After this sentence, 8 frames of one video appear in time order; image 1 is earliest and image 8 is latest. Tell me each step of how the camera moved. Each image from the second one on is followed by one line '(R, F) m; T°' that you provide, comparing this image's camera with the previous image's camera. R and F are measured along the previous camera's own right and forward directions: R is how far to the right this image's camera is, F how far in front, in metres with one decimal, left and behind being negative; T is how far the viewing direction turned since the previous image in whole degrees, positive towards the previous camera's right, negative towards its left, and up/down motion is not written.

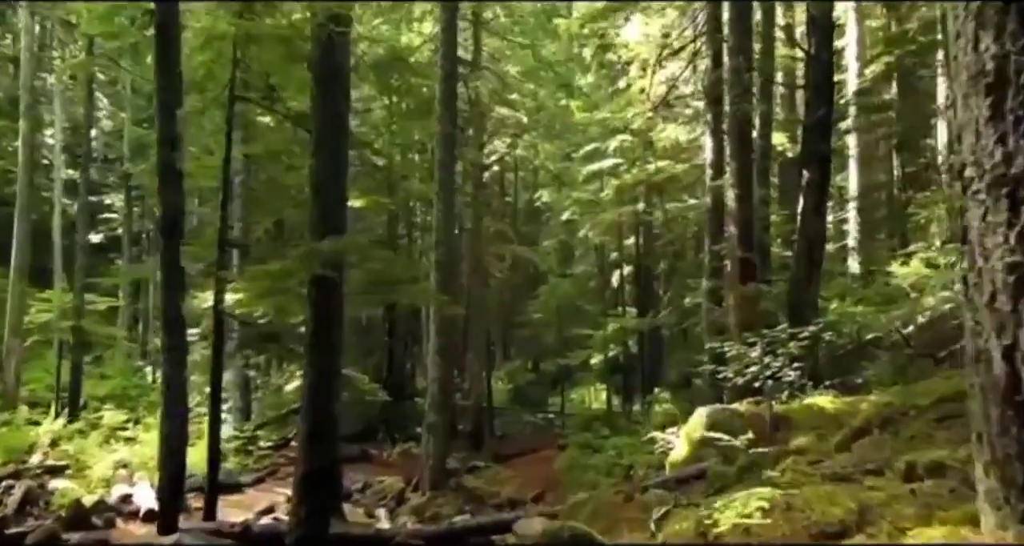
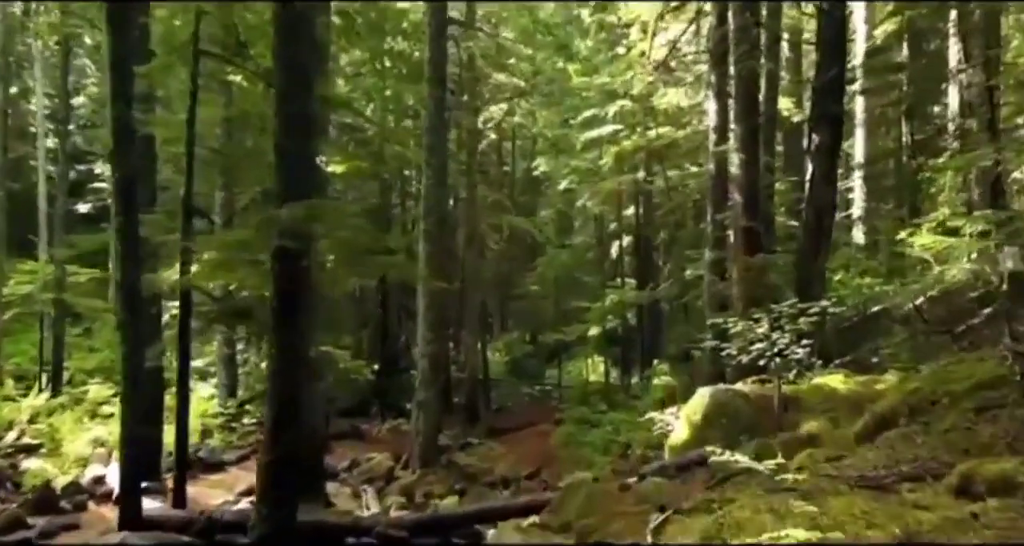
(+0.1, +0.7) m; 0°
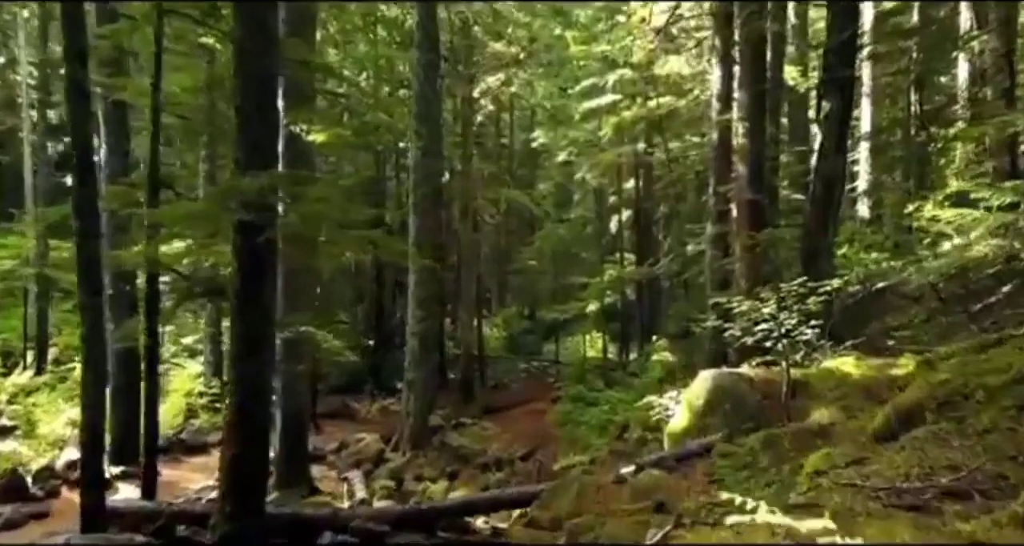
(+0.1, +0.6) m; 0°
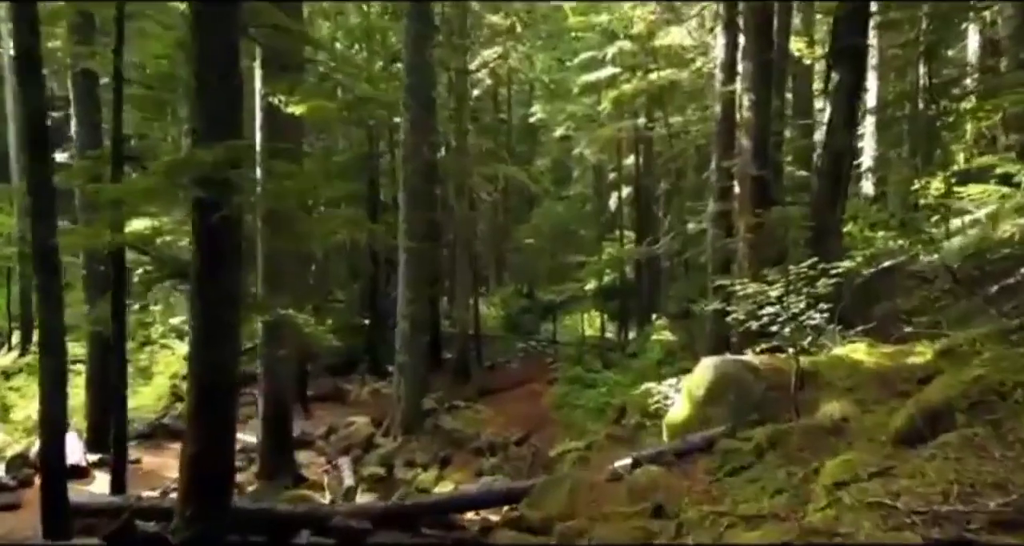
(+0.1, +0.5) m; 0°
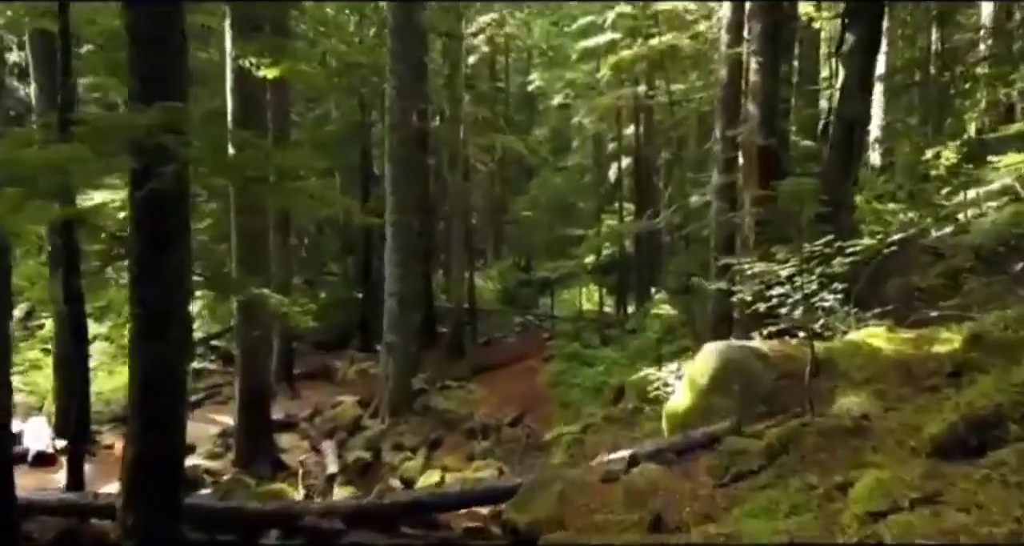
(+0.1, +0.6) m; 0°
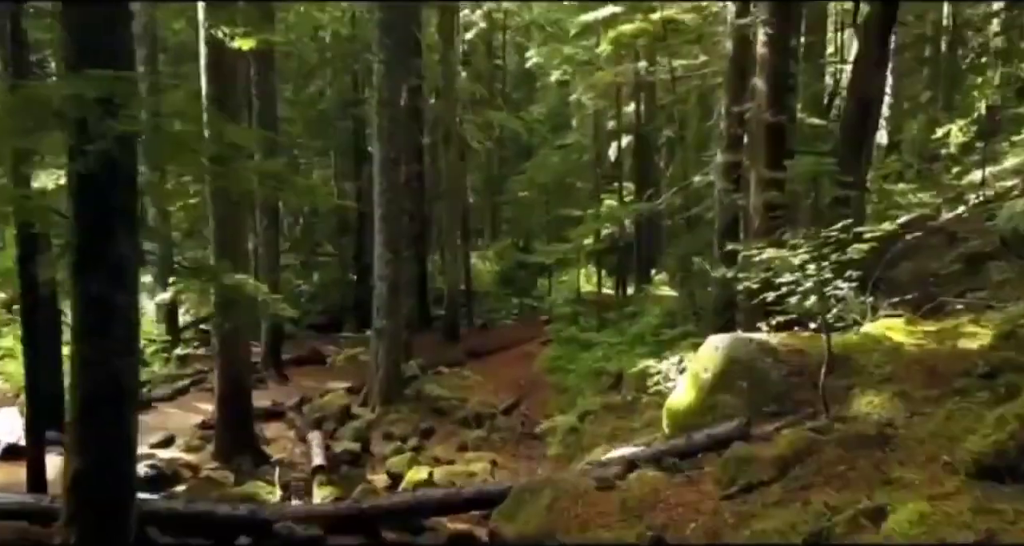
(+0.1, +0.5) m; 0°
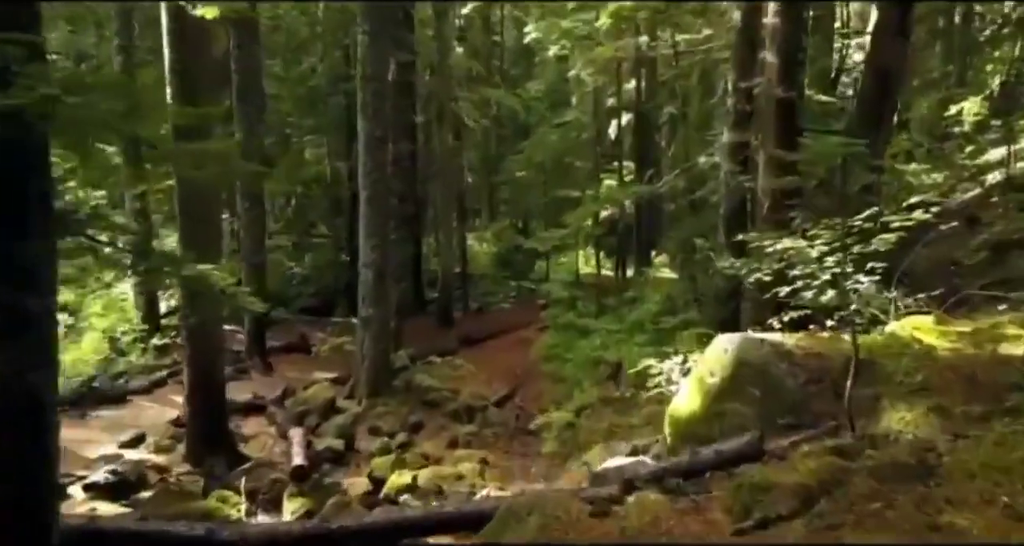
(+0.1, +0.6) m; 0°
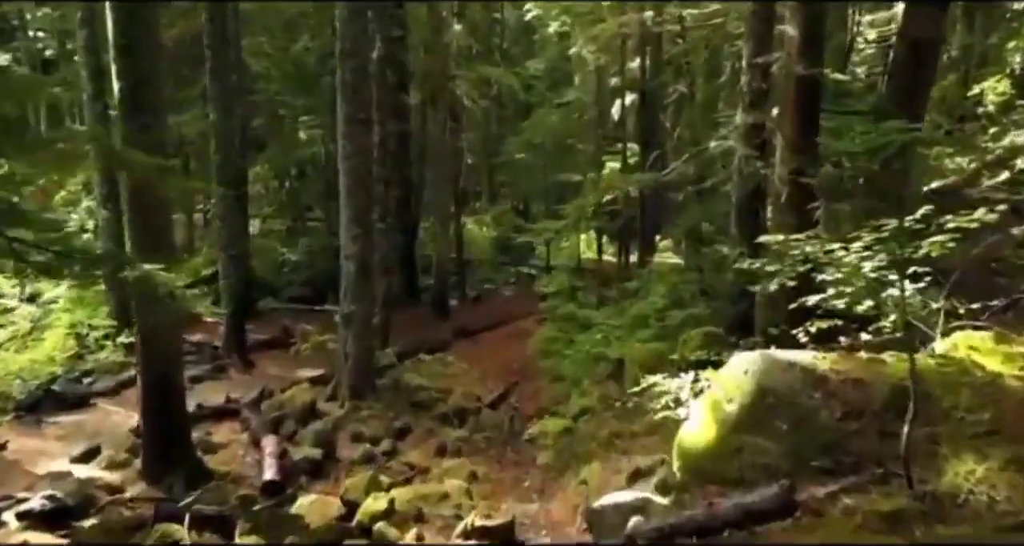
(+0.1, +0.9) m; 0°
